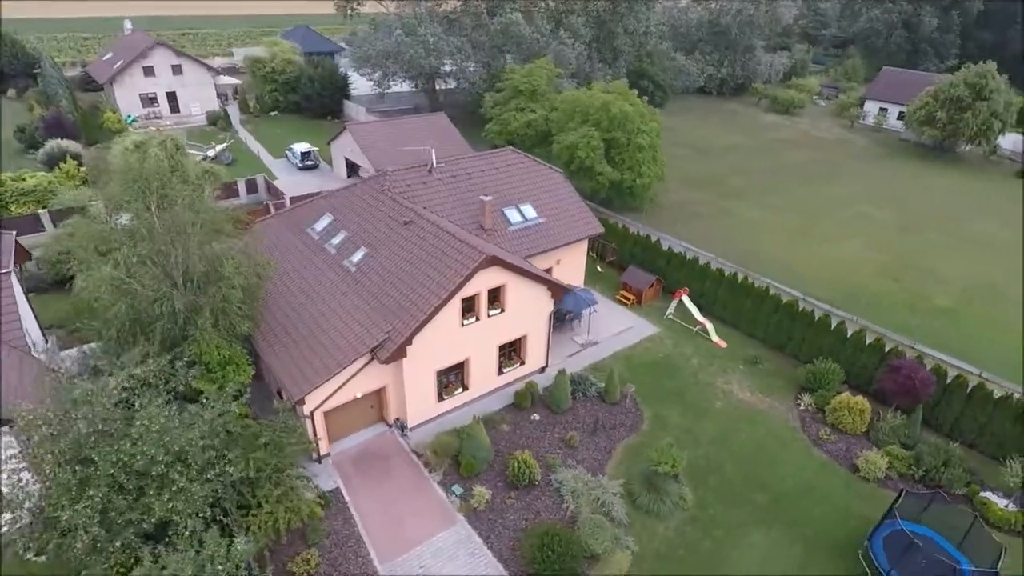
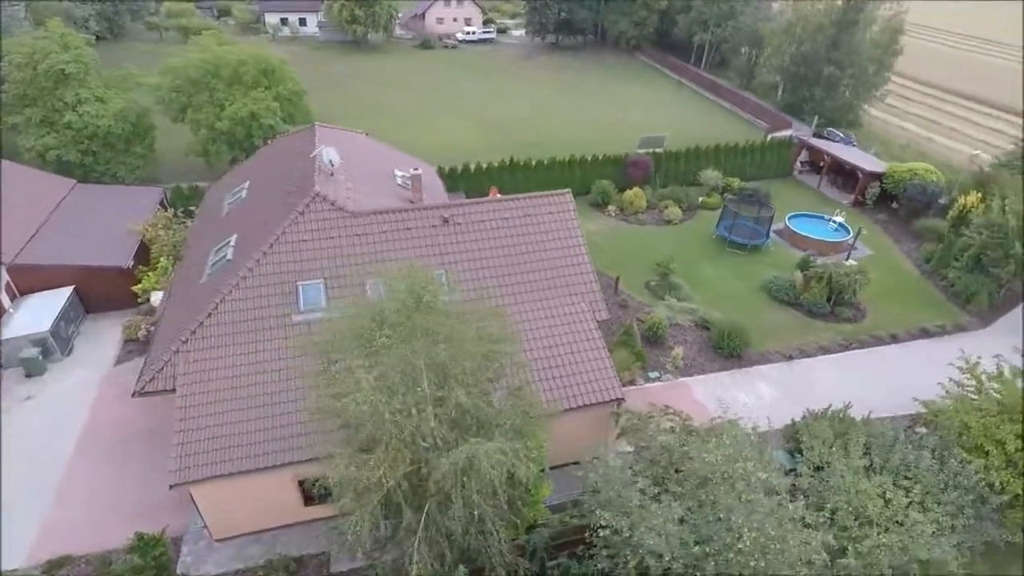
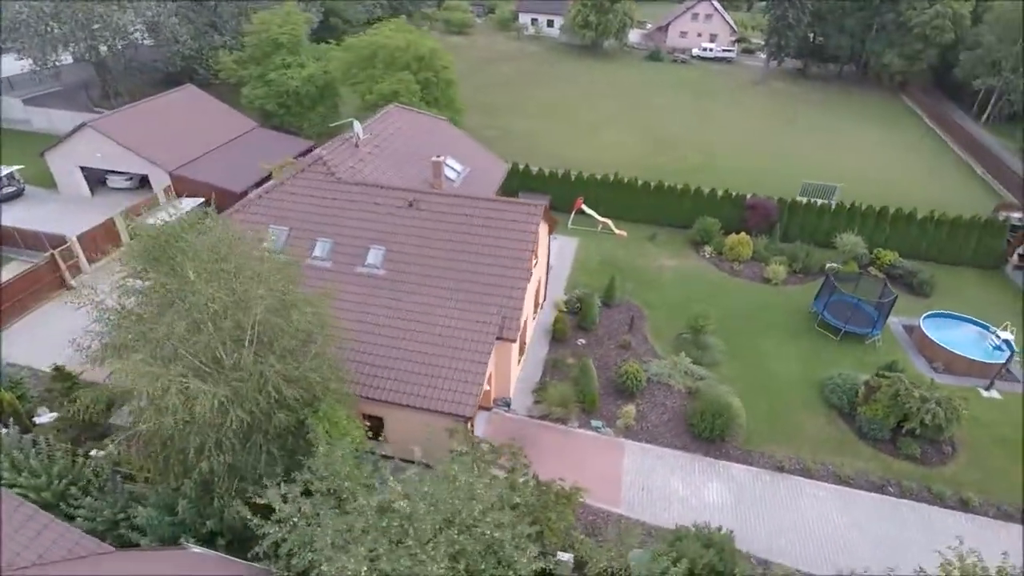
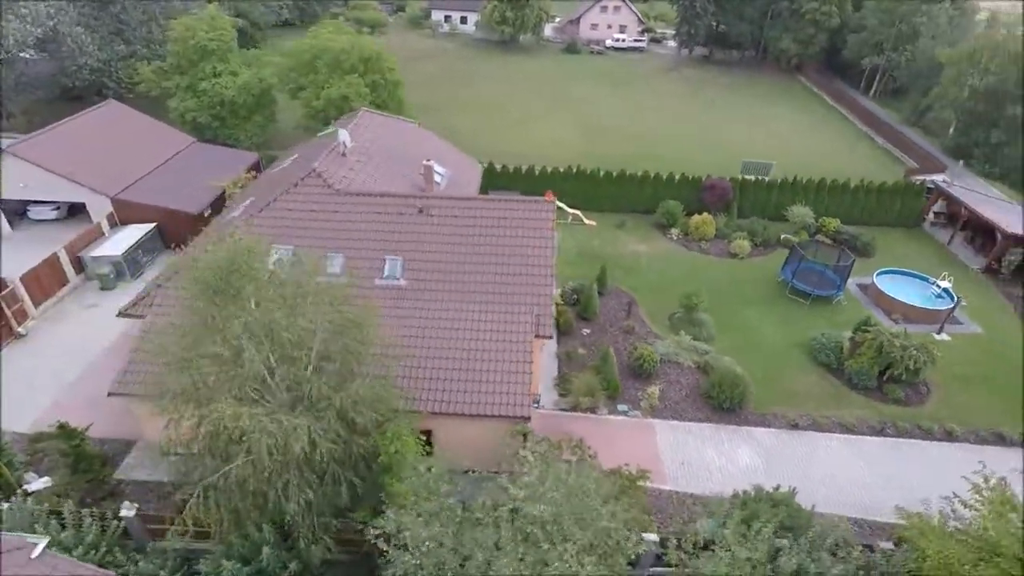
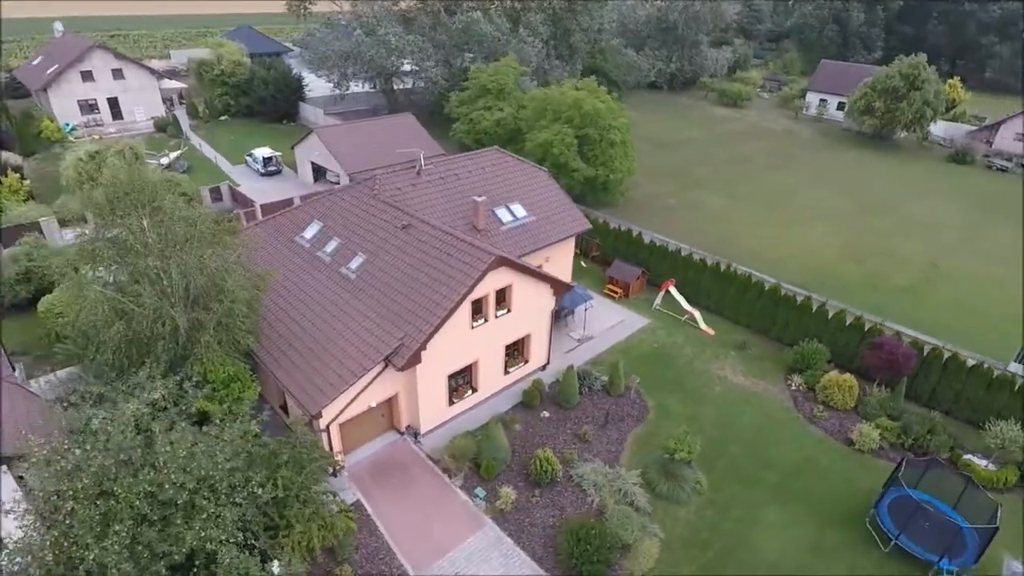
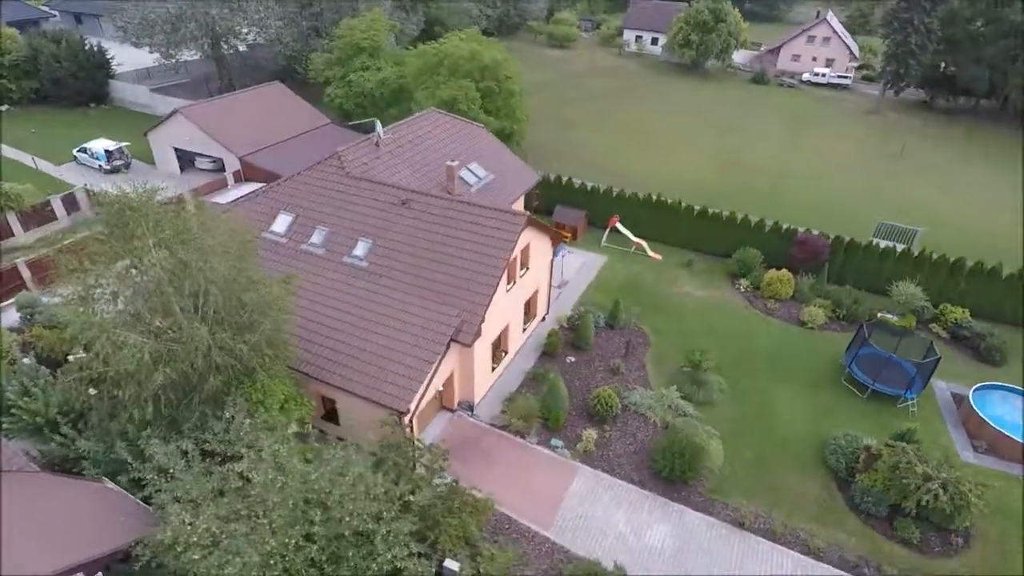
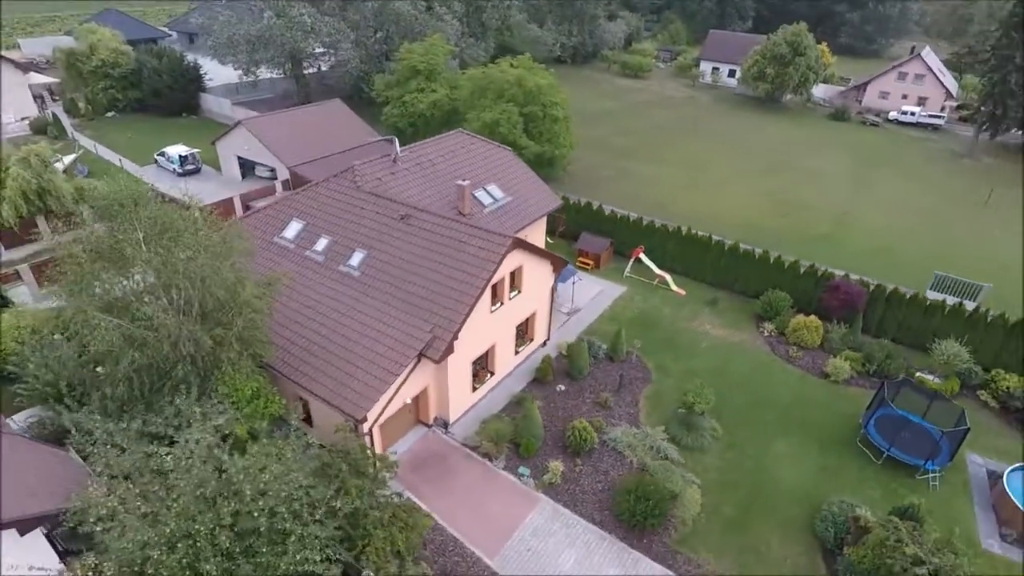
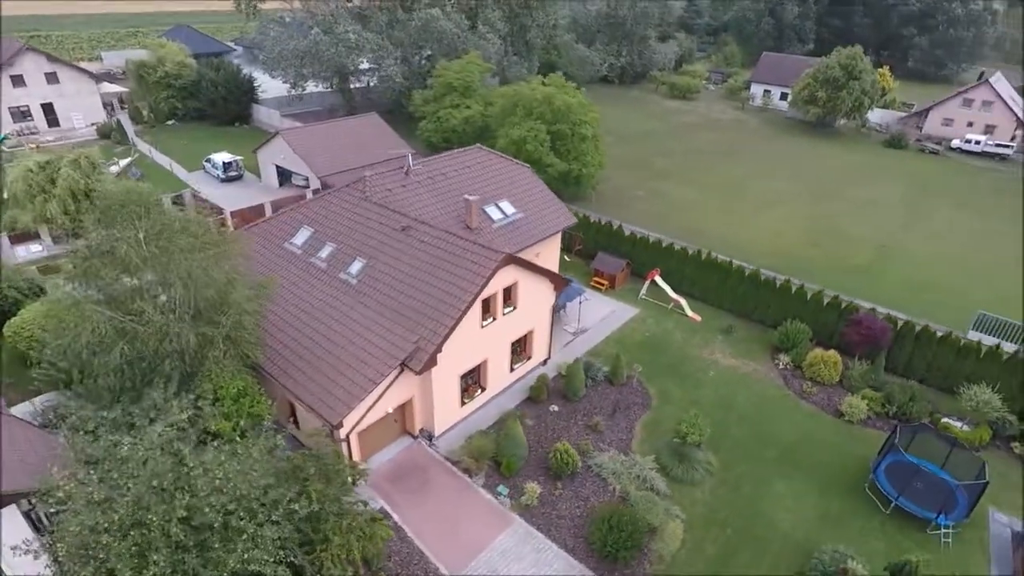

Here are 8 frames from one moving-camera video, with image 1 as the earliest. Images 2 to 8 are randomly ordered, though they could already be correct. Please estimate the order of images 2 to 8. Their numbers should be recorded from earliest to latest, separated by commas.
5, 8, 7, 6, 3, 4, 2
